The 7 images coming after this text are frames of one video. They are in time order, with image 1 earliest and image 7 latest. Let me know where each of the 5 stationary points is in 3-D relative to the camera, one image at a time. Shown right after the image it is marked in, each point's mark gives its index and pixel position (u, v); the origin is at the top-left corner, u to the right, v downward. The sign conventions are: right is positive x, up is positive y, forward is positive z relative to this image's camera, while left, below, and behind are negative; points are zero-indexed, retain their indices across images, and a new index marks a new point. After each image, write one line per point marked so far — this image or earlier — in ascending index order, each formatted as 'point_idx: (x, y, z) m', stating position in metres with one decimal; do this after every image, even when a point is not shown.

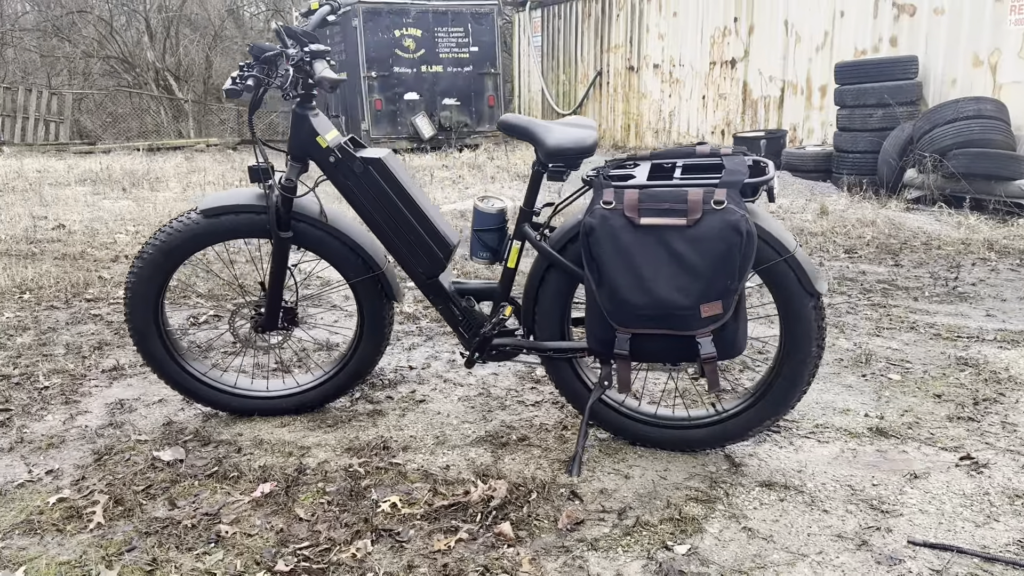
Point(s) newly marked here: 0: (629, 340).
0: (+0.3, -0.1, +2.2) m
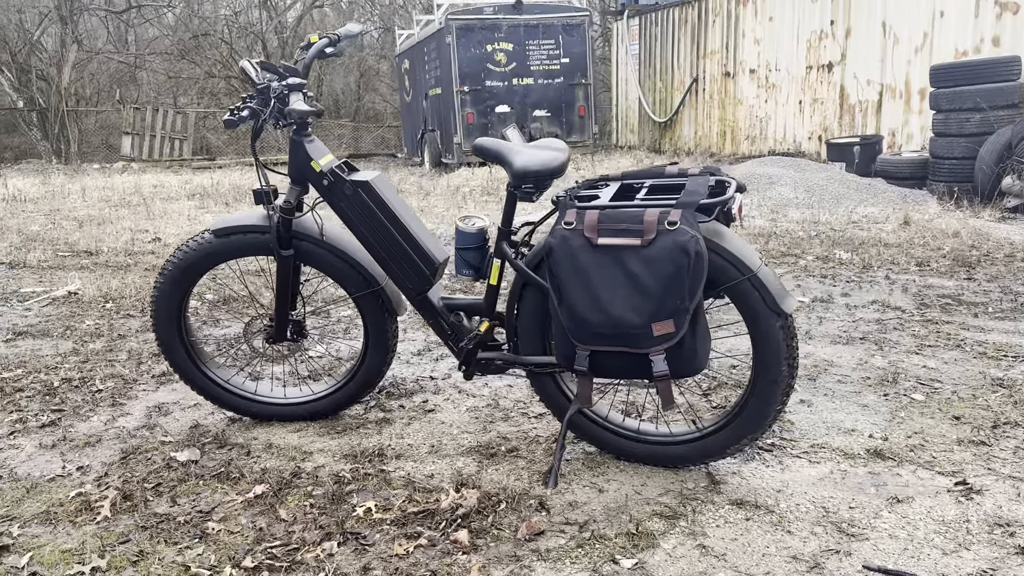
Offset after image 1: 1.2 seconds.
0: (+0.2, -0.2, +2.3) m
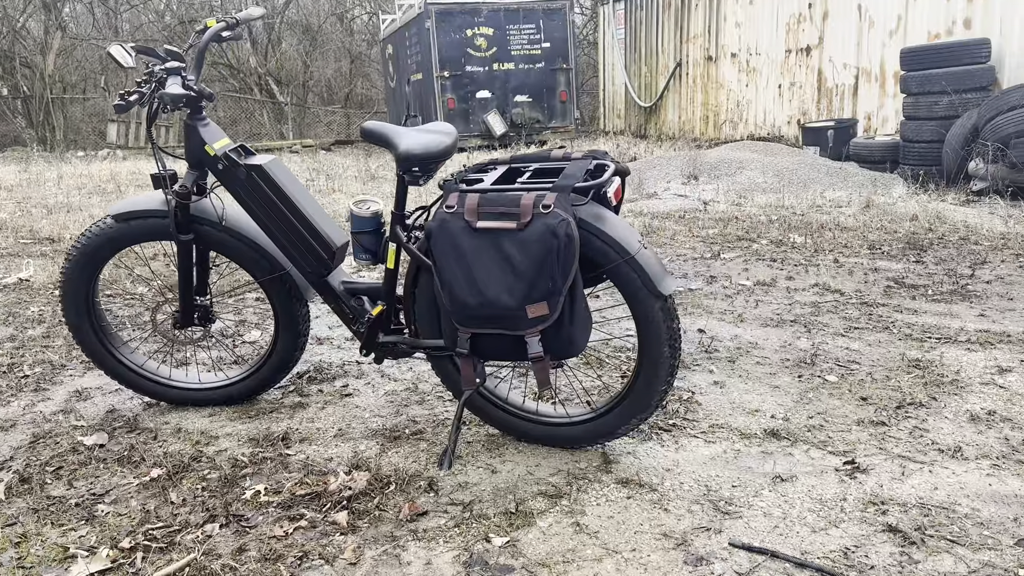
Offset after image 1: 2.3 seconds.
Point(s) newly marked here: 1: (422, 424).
0: (-0.1, -0.1, +2.3) m
1: (-0.3, -0.5, +2.9) m
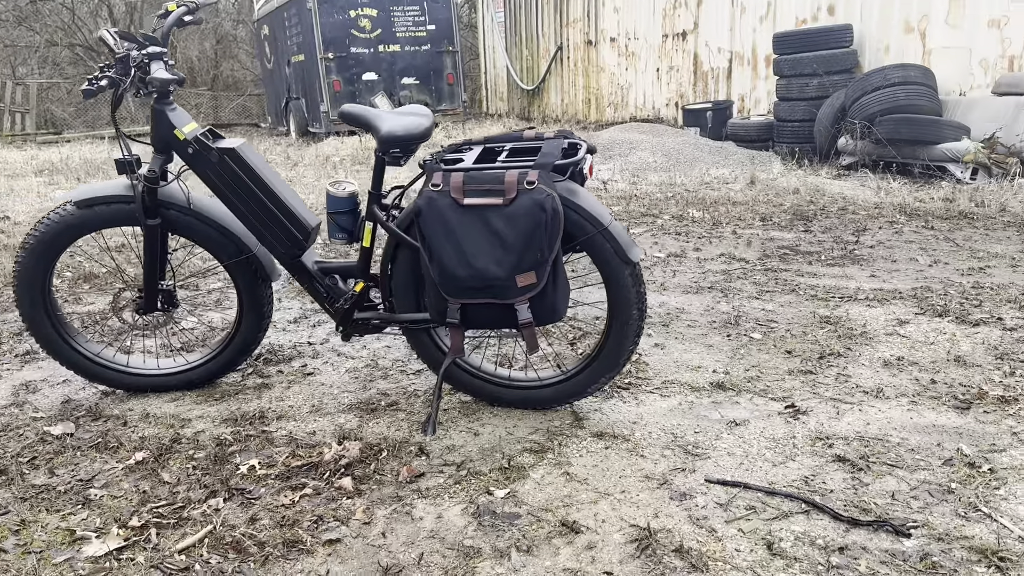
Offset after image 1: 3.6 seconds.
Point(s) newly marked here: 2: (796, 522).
0: (-0.1, -0.1, +2.4) m
1: (-0.4, -0.4, +3.0) m
2: (+0.7, -0.6, +2.1) m
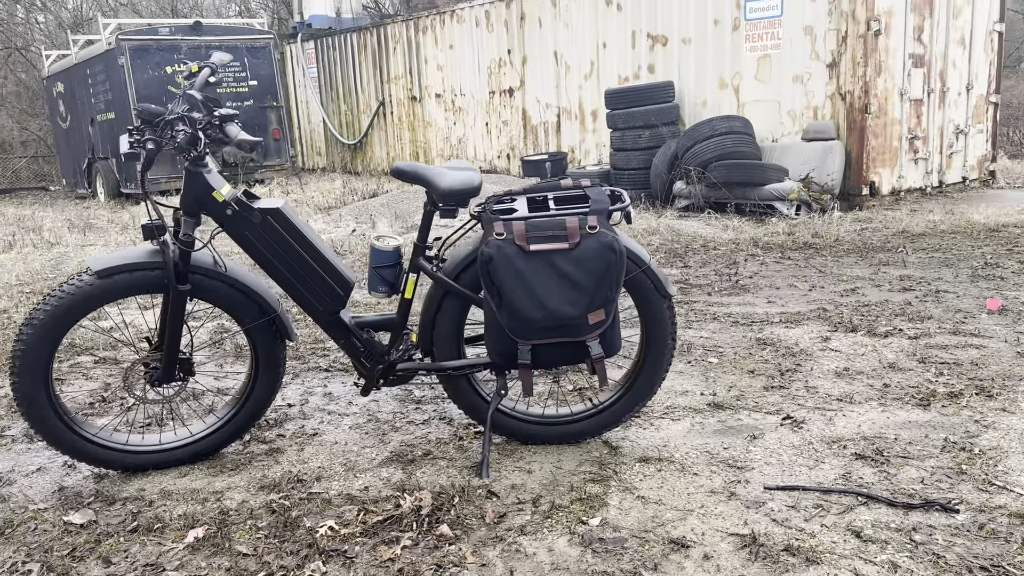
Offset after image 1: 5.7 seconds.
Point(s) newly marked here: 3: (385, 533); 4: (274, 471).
0: (+0.1, -0.2, +2.6) m
1: (-0.3, -0.6, +3.0) m
2: (+1.0, -0.6, +2.4) m
3: (-0.4, -0.7, +2.4) m
4: (-0.8, -0.6, +2.9) m
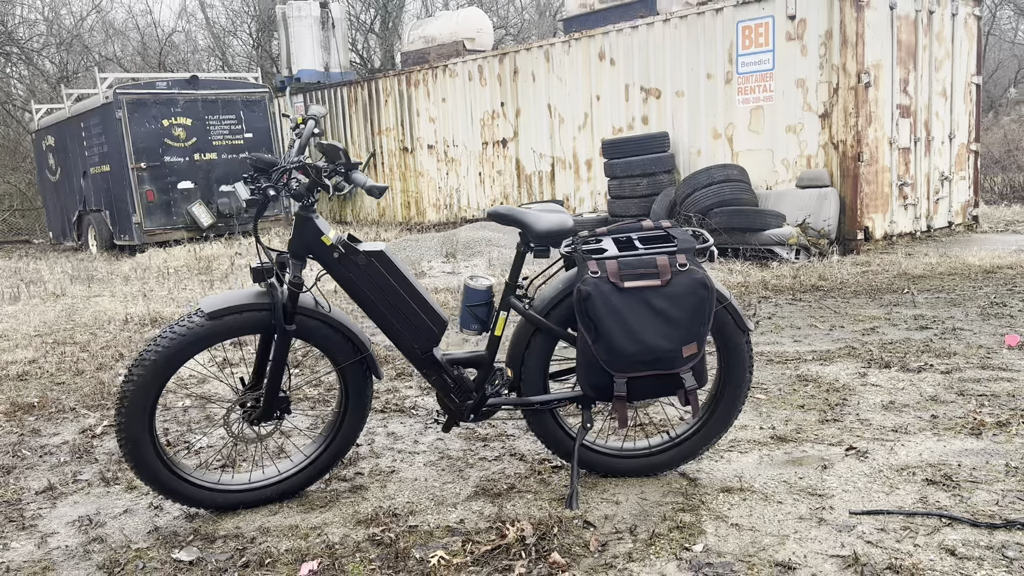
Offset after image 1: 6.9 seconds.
0: (+0.4, -0.3, +2.7) m
1: (0.0, -0.7, +3.1) m
2: (+1.3, -0.7, +2.5) m
3: (0.0, -0.8, +2.5) m
4: (-0.5, -0.8, +3.0) m
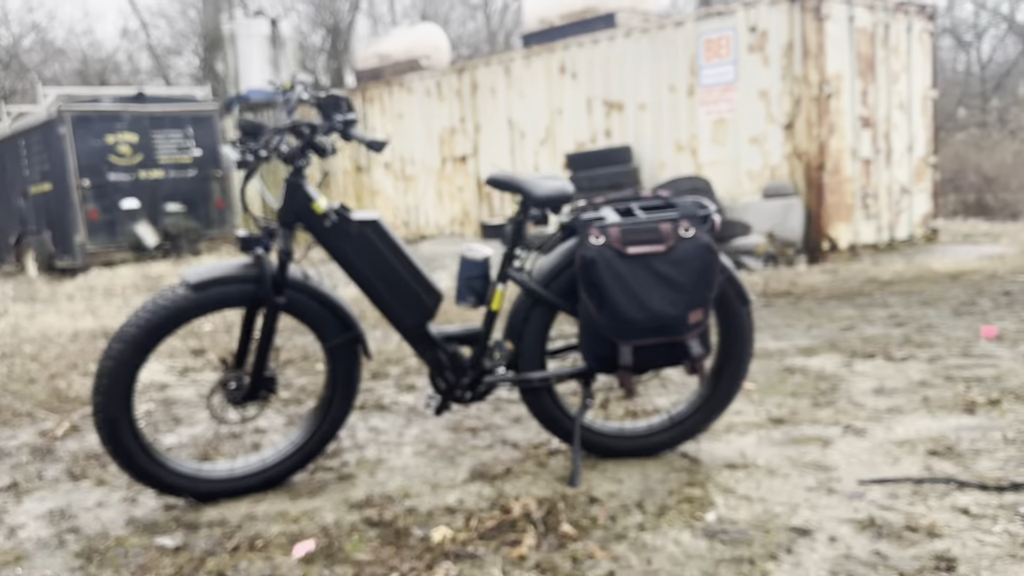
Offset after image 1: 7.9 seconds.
0: (+0.4, -0.2, +2.6) m
1: (0.0, -0.6, +3.0) m
2: (+1.3, -0.6, +2.5) m
3: (0.0, -0.7, +2.4) m
4: (-0.5, -0.7, +2.8) m
